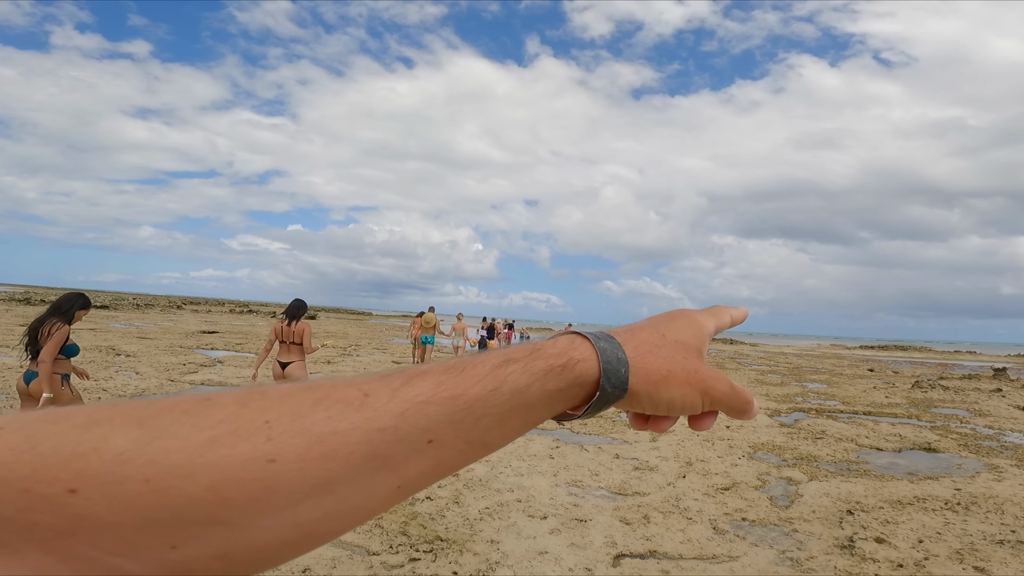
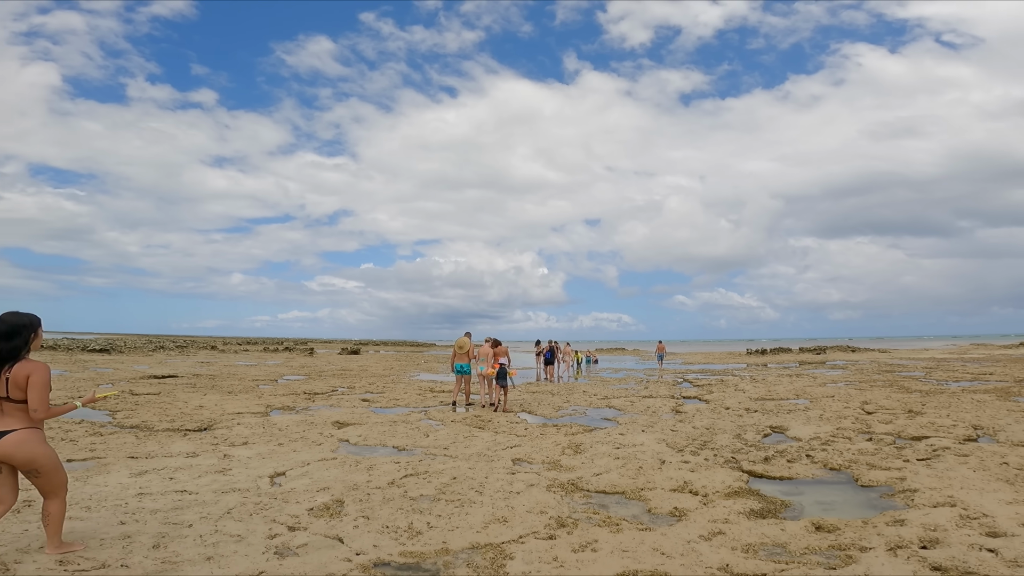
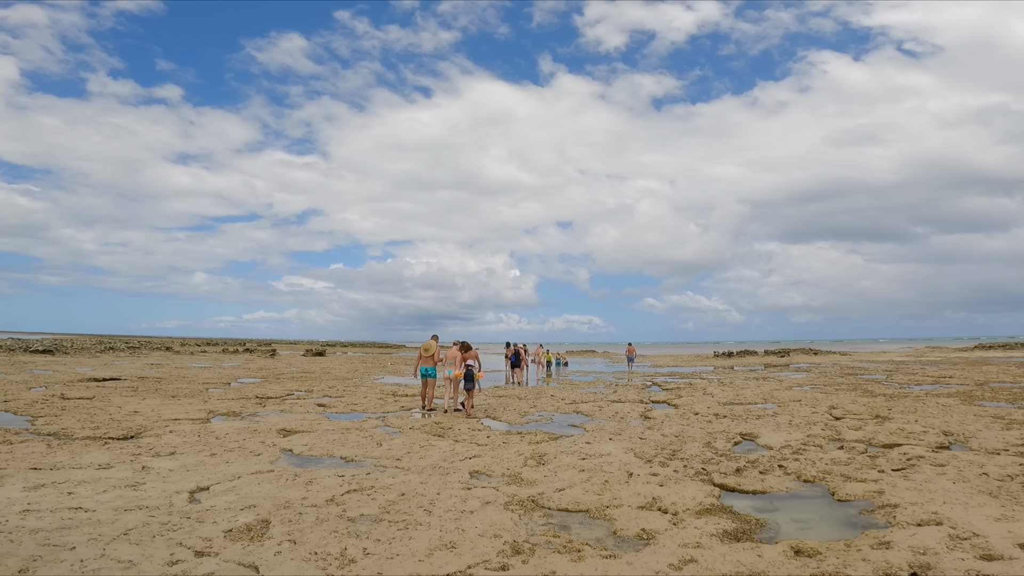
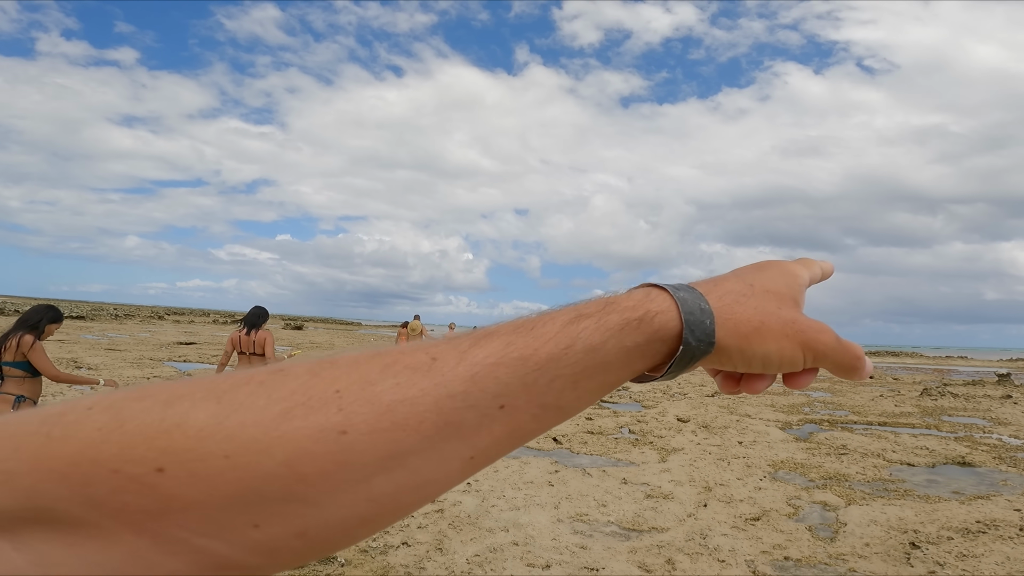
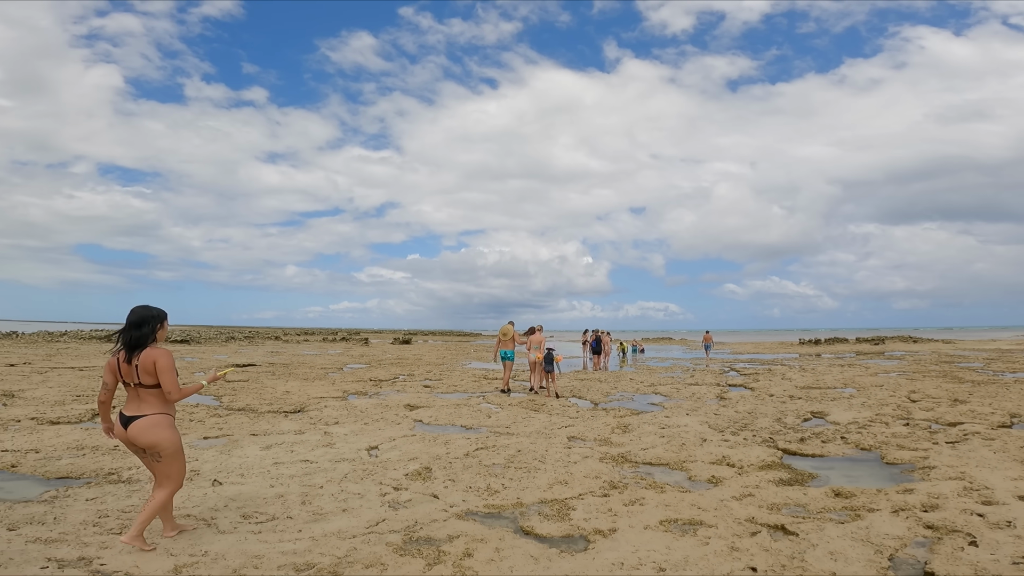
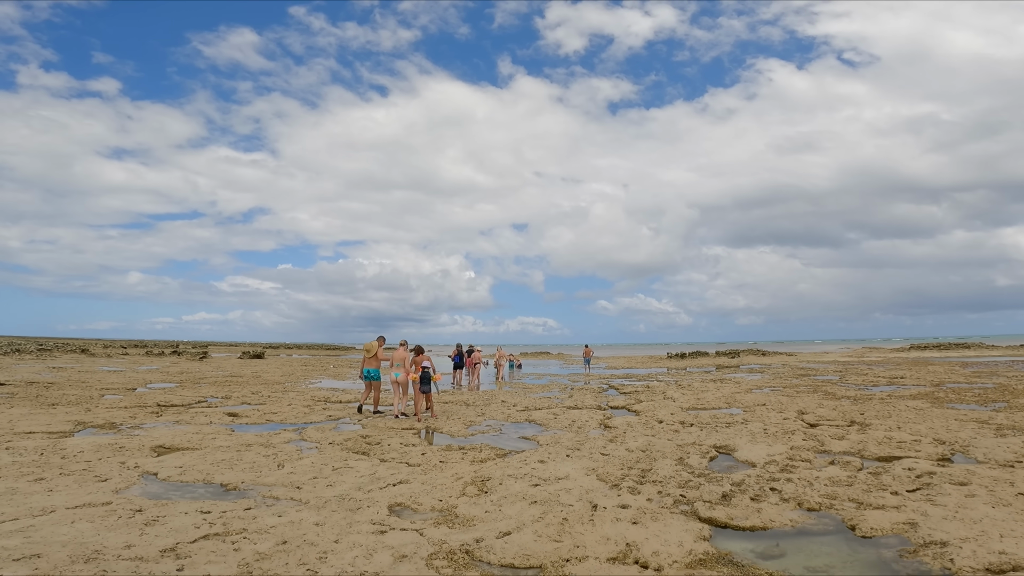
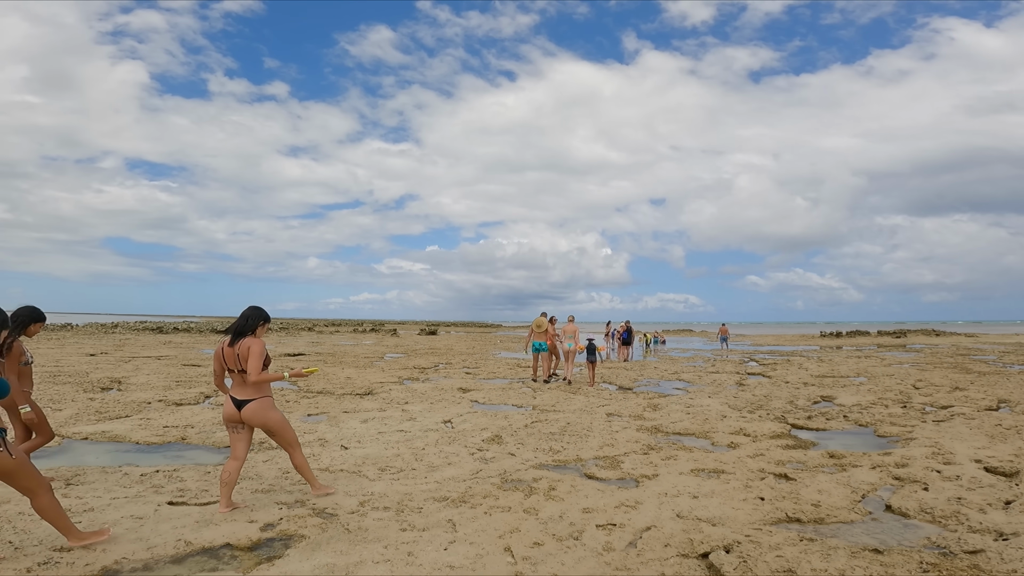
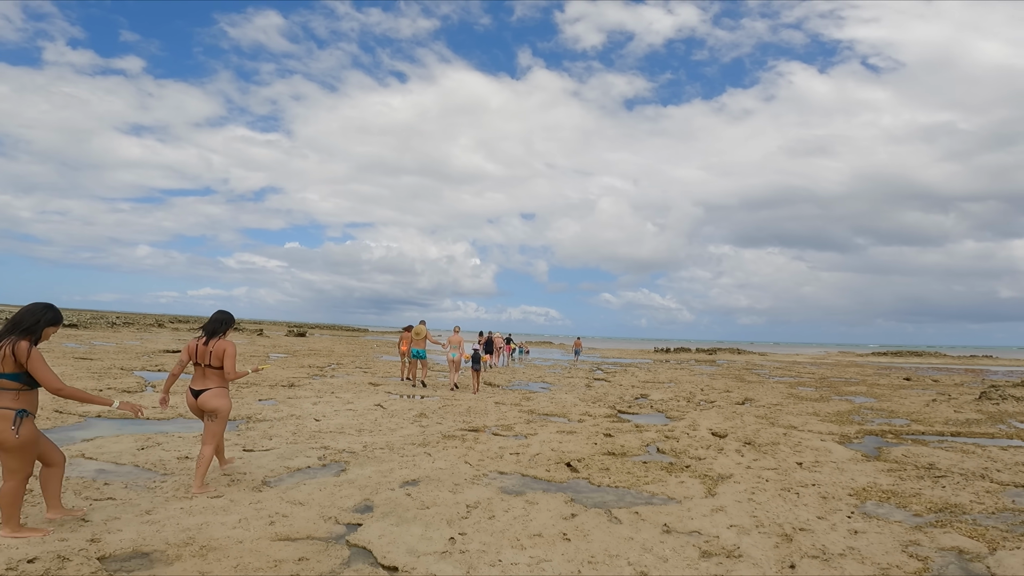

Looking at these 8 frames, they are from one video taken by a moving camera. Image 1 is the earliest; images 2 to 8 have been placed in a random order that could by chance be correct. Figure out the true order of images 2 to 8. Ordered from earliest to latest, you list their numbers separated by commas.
4, 8, 7, 5, 2, 3, 6
